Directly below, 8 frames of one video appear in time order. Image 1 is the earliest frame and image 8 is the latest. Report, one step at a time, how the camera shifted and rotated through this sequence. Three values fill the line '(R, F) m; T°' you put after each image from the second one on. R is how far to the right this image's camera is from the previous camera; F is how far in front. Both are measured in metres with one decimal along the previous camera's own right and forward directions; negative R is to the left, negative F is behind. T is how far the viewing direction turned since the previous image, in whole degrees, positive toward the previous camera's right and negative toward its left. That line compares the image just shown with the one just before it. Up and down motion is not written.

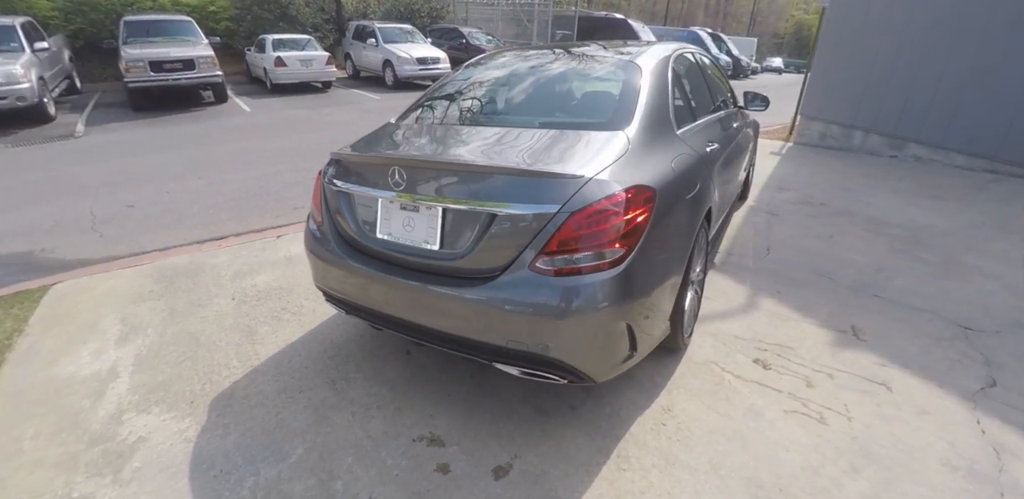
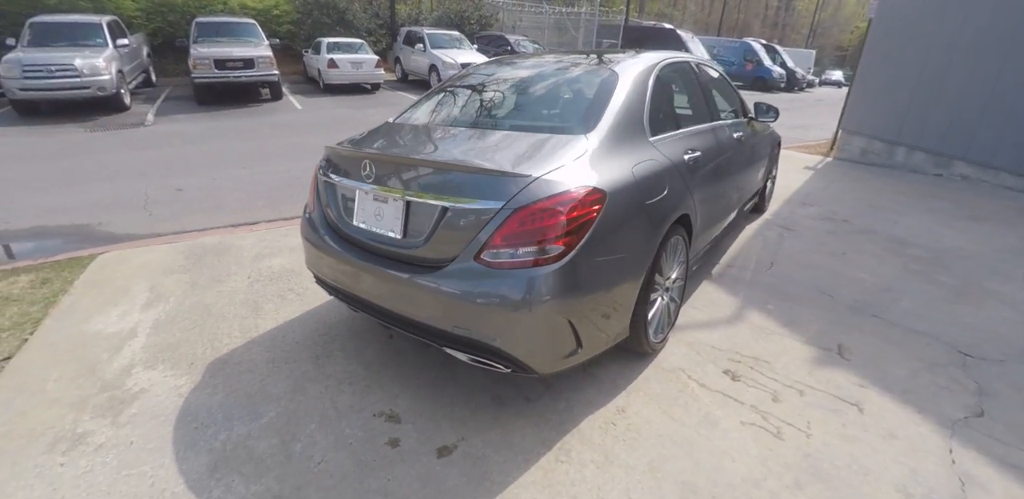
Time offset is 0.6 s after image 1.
(+0.4, -0.1) m; -6°
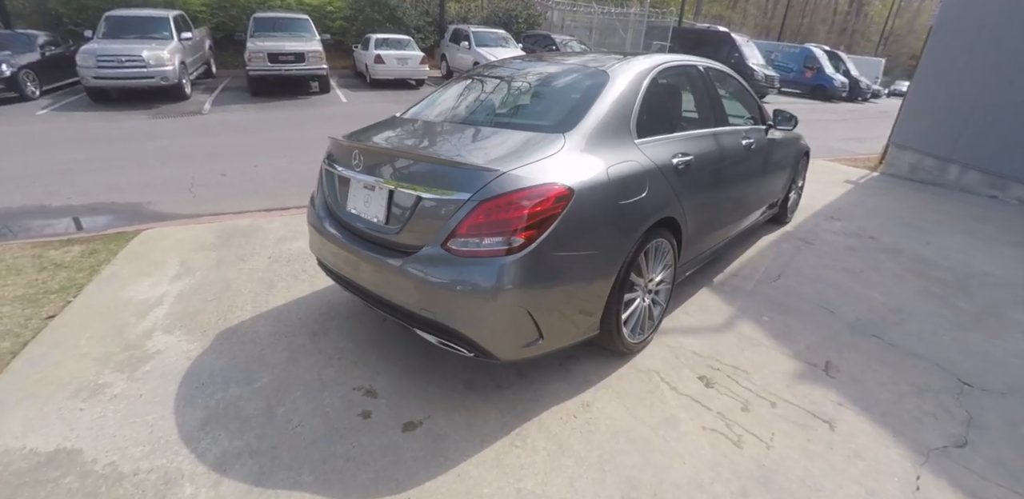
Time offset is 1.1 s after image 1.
(+0.3, -0.1) m; -5°
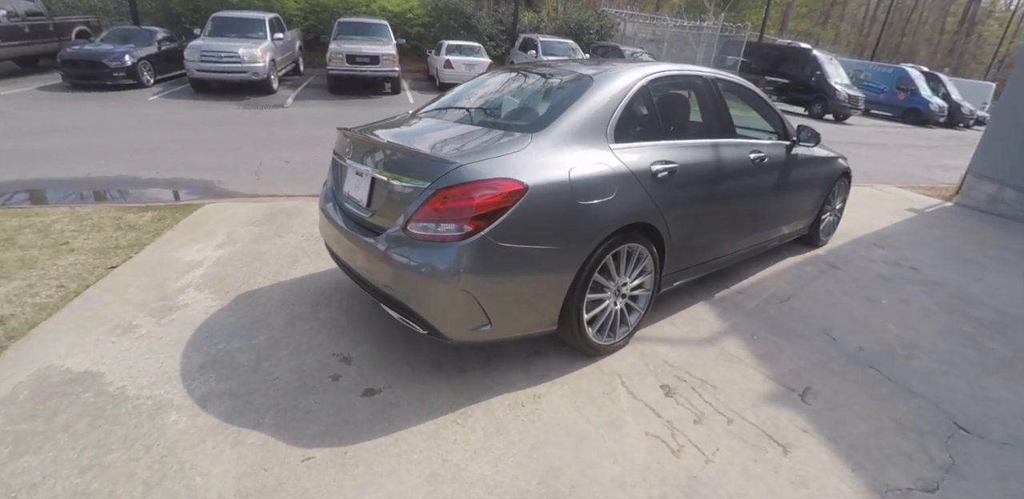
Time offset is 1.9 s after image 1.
(+0.5, -0.1) m; -8°
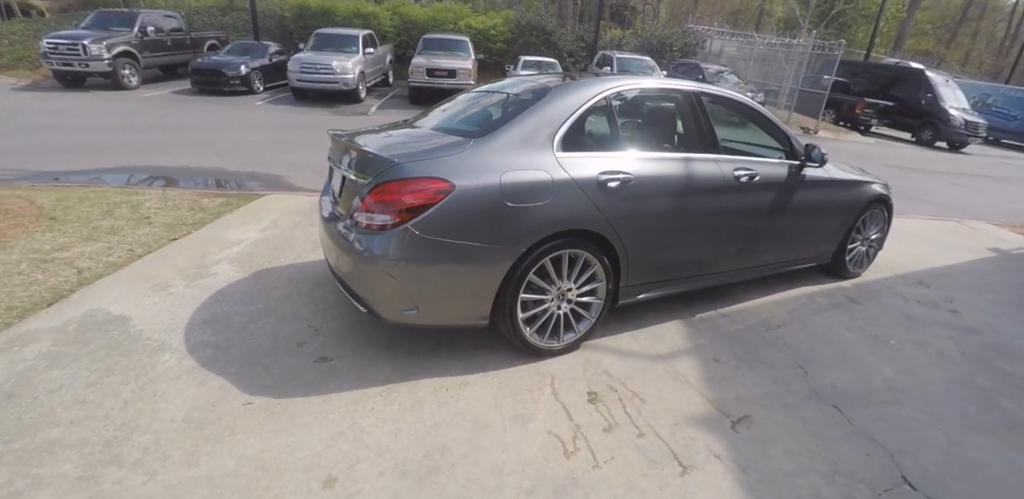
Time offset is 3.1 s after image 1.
(+0.9, -0.1) m; -11°
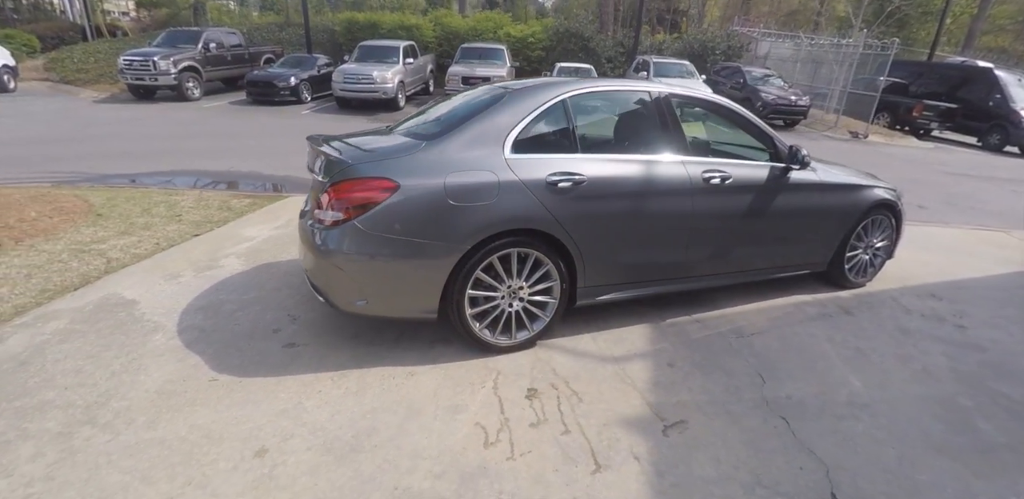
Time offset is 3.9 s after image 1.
(+0.7, -0.1) m; -7°
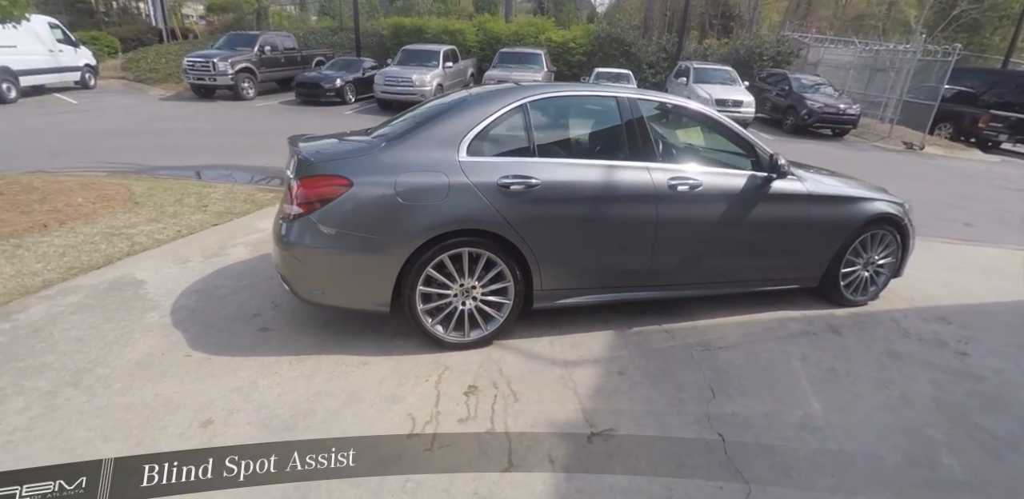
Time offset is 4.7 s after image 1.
(+0.6, 0.0) m; -7°
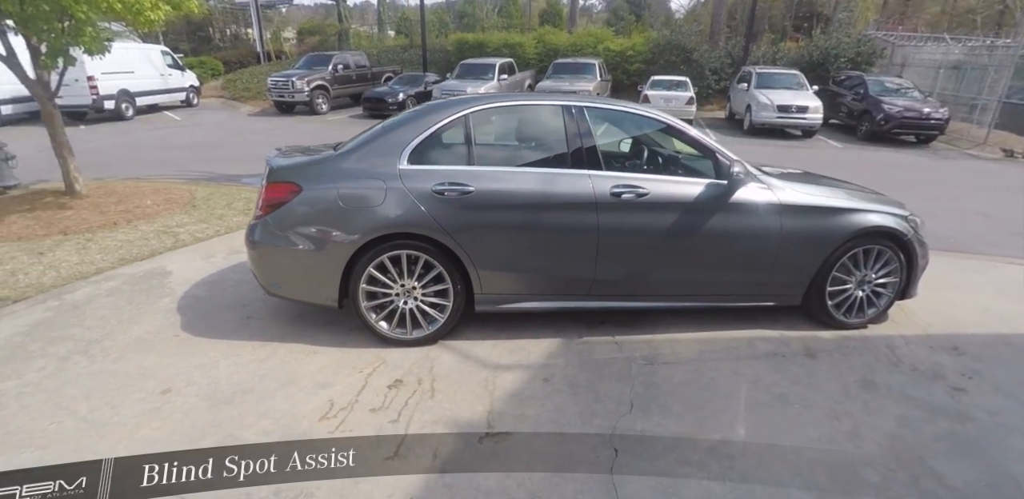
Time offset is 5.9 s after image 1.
(+1.0, 0.0) m; -11°
